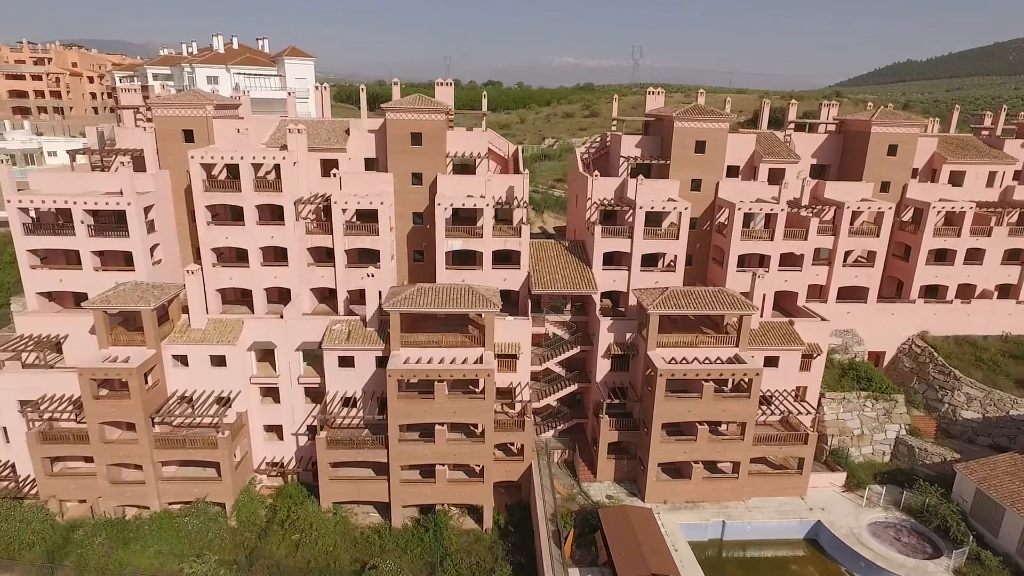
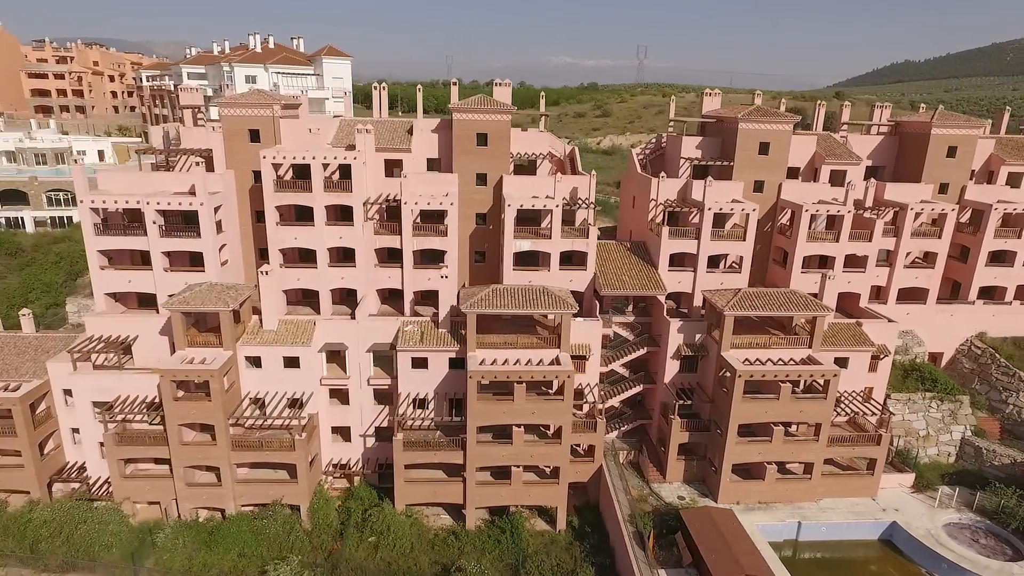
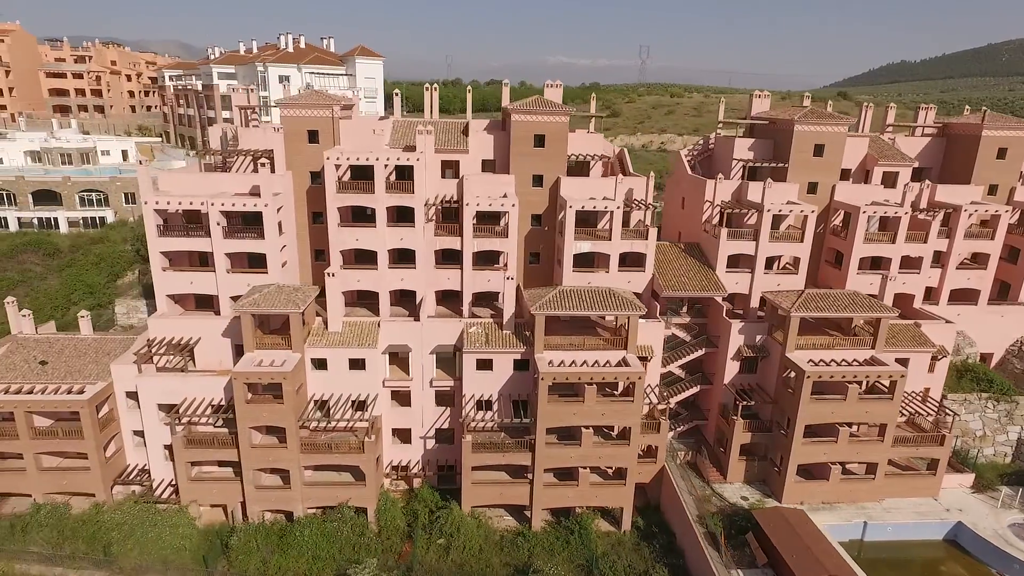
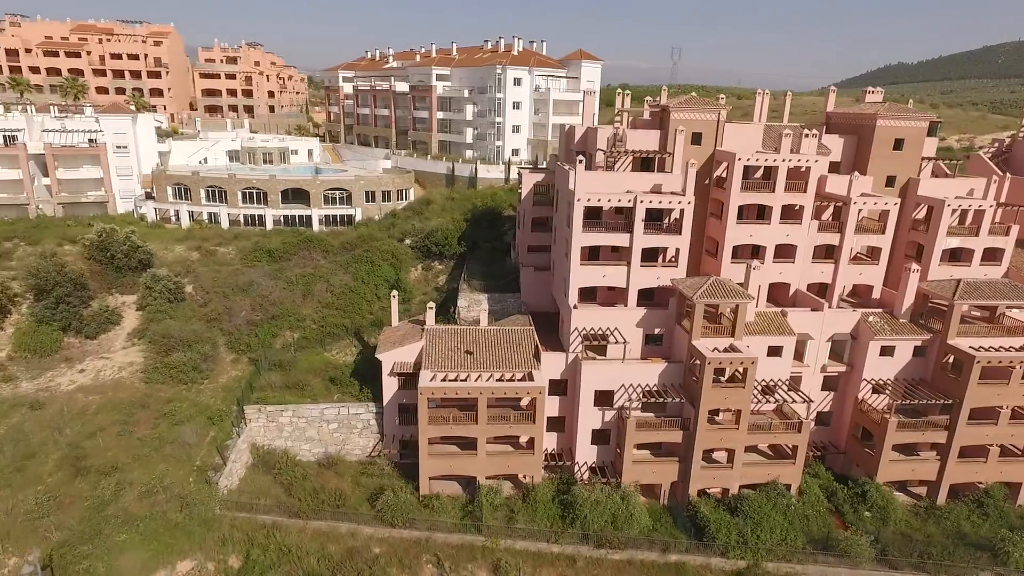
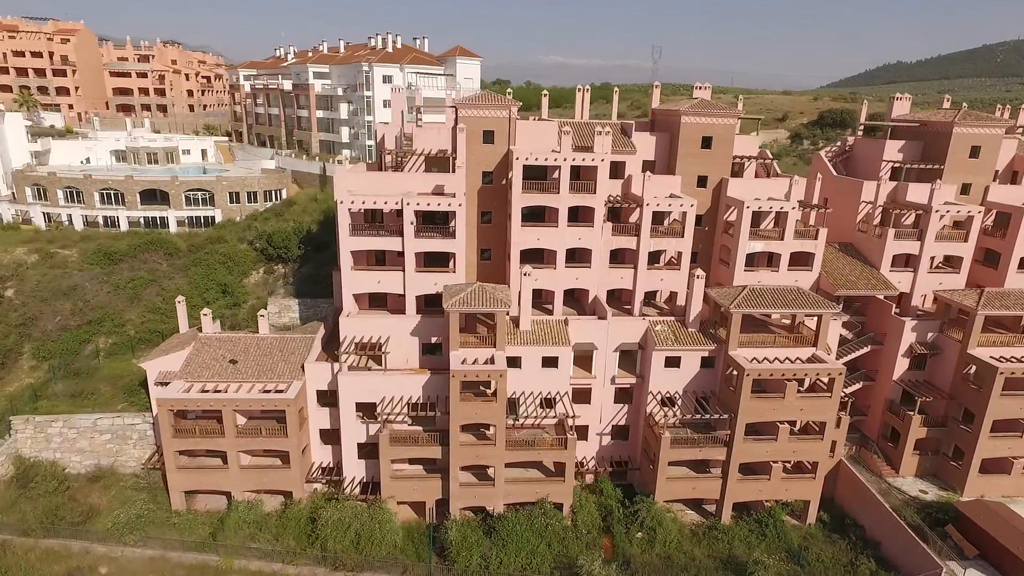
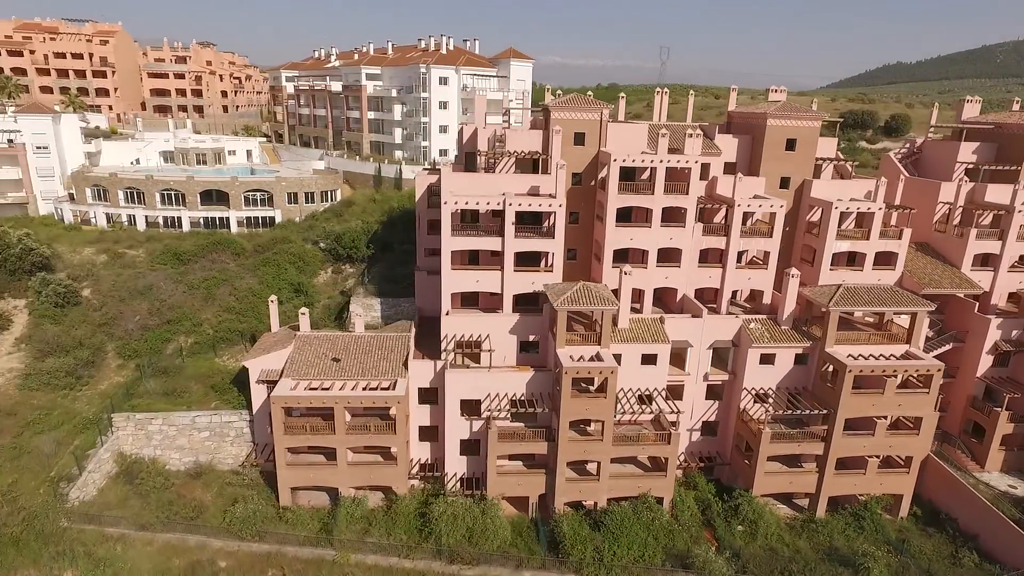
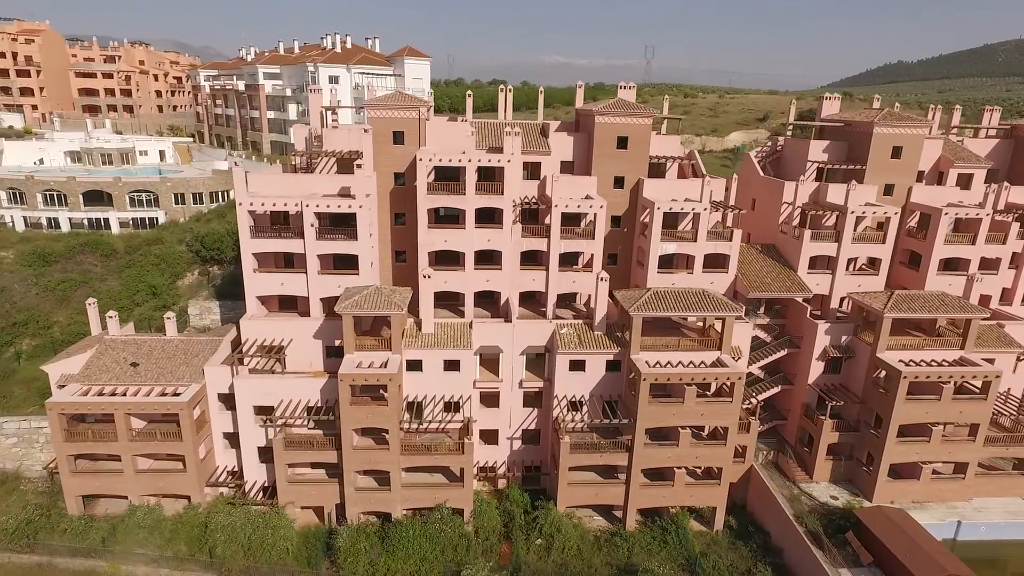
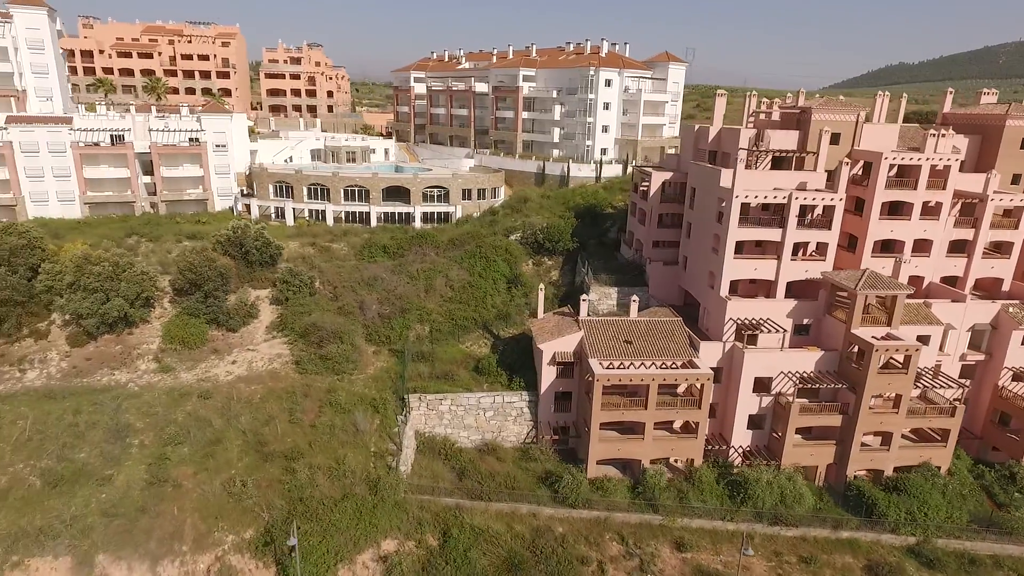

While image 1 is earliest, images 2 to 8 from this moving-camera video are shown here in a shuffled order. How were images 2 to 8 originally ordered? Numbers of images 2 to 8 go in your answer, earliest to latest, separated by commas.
2, 3, 7, 5, 6, 4, 8
